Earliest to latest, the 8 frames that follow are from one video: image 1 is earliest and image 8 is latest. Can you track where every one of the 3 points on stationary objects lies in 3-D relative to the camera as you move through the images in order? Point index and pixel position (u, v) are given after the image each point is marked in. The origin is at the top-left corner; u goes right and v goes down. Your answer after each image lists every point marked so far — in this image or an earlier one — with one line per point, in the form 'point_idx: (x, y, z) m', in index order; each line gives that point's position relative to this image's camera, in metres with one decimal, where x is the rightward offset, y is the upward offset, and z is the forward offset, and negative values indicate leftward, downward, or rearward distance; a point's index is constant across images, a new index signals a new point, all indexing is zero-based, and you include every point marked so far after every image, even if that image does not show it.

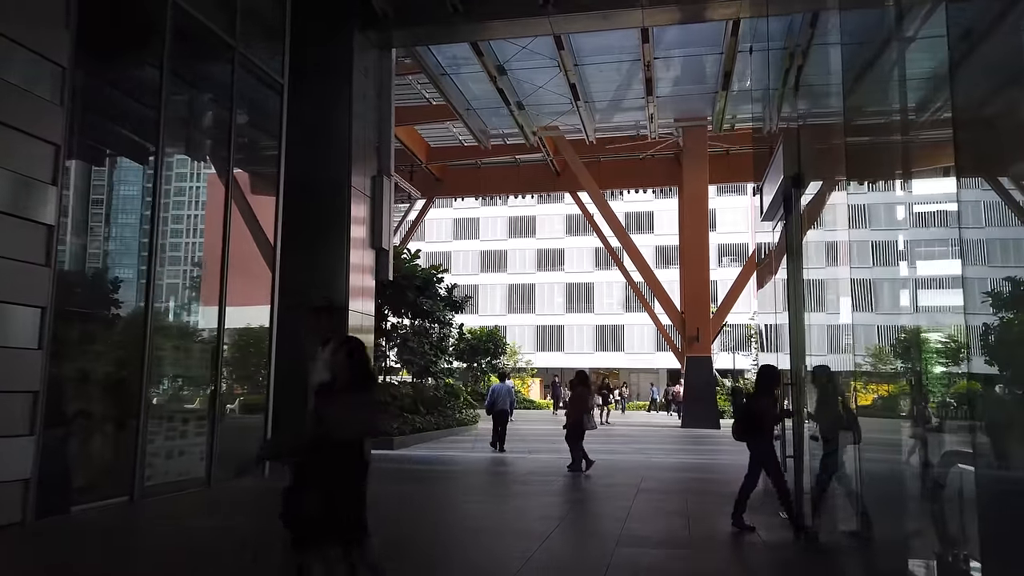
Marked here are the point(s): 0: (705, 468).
0: (+3.1, -3.0, +12.2) m
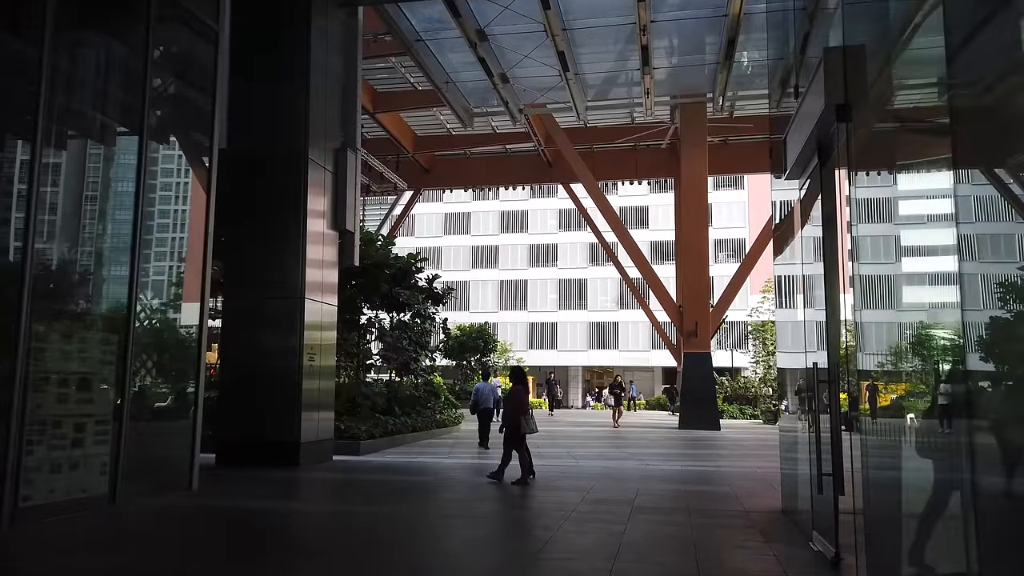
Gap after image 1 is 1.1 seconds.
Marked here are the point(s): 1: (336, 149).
0: (+2.8, -2.8, +10.7) m
1: (-3.1, +2.4, +12.6) m
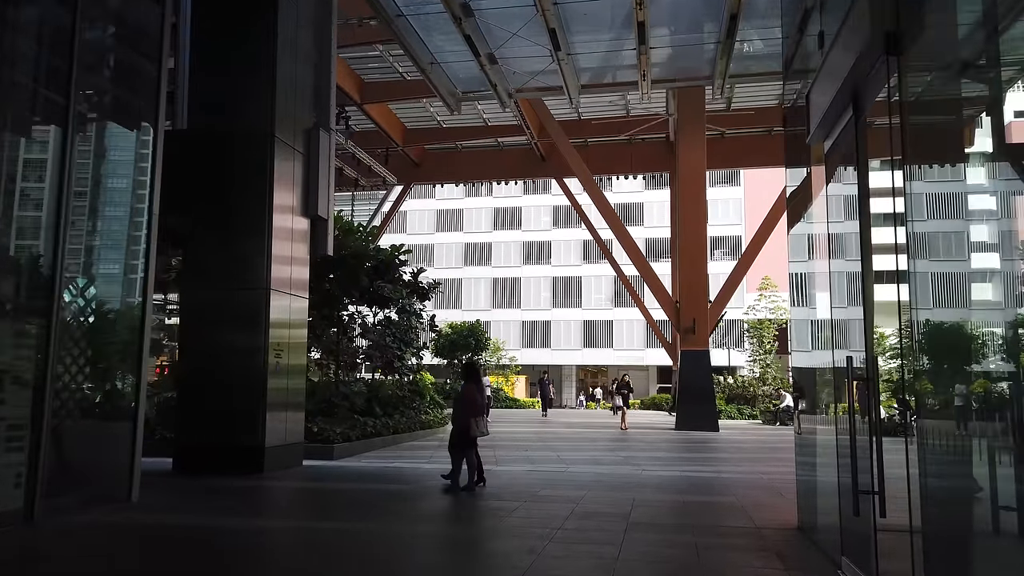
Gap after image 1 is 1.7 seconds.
0: (+2.6, -2.7, +9.8) m
1: (-3.3, +2.6, +11.7) m
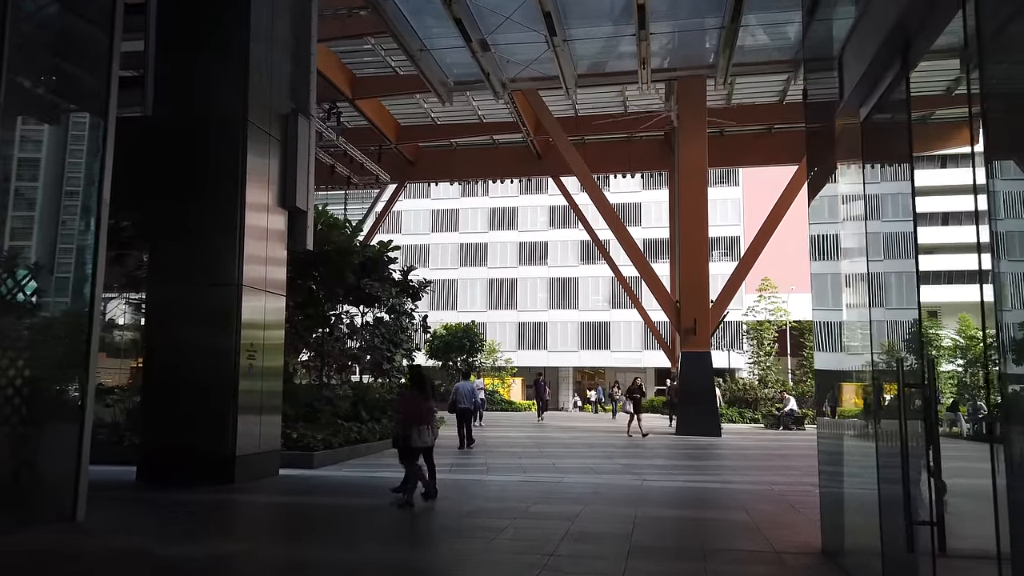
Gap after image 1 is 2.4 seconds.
0: (+2.4, -2.6, +9.1) m
1: (-3.4, +2.6, +10.9) m
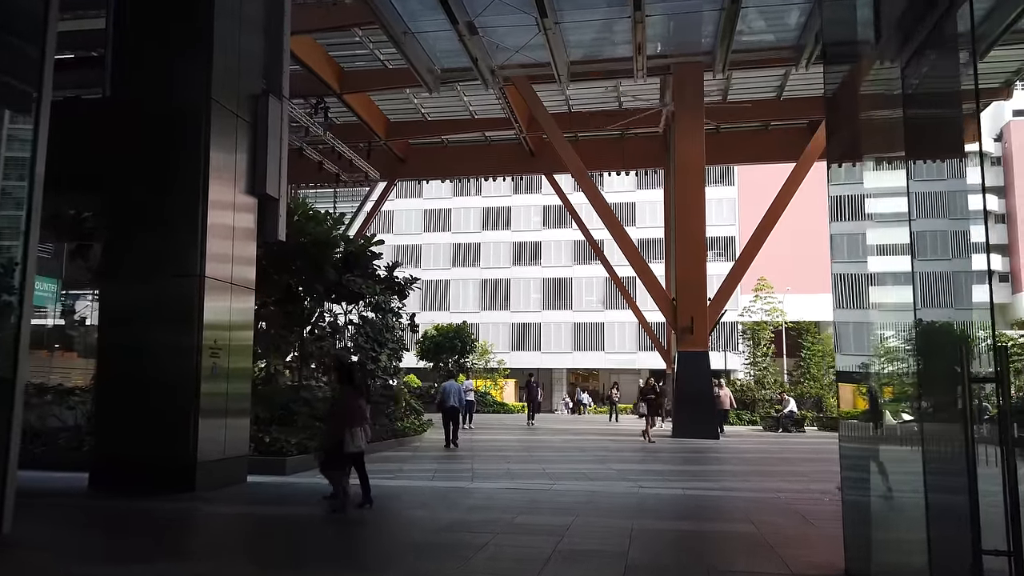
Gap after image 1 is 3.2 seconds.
0: (+2.3, -2.5, +8.4) m
1: (-3.6, +2.7, +10.2) m
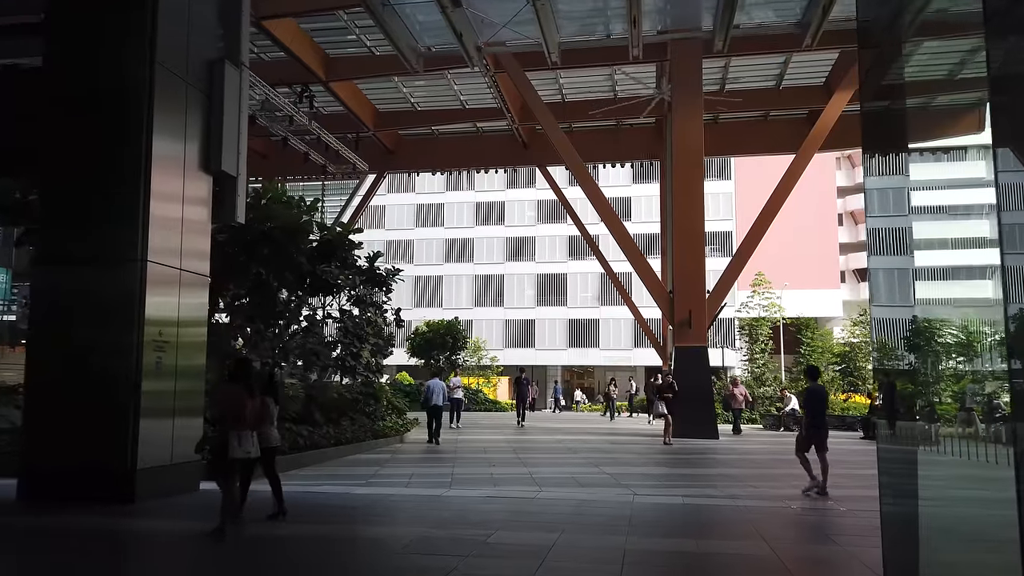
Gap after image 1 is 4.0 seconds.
0: (+2.1, -2.4, +7.4) m
1: (-3.9, +2.9, +9.2) m
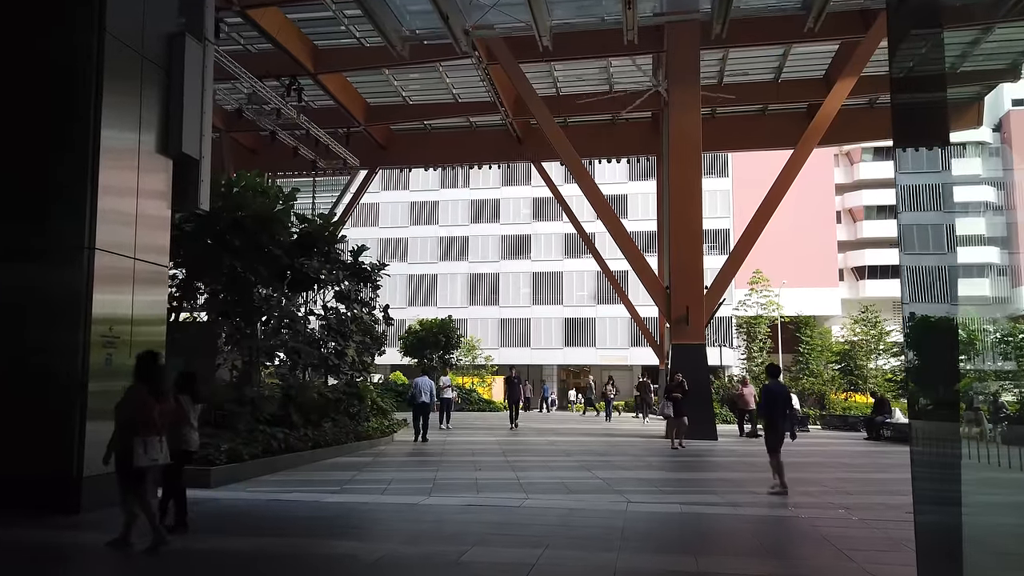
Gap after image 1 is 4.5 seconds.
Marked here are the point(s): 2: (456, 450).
0: (+1.9, -2.3, +6.8) m
1: (-4.0, +3.0, +8.5) m
2: (-1.1, -3.1, +14.0) m
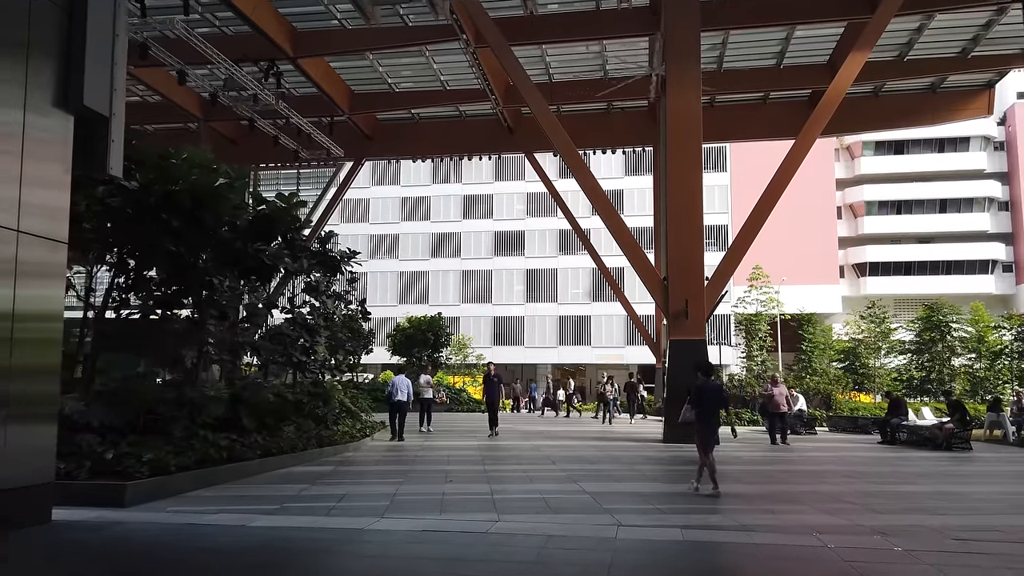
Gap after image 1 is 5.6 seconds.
0: (+1.6, -2.1, +5.4) m
1: (-4.4, +3.2, +7.2) m
2: (-1.4, -3.0, +12.6) m
